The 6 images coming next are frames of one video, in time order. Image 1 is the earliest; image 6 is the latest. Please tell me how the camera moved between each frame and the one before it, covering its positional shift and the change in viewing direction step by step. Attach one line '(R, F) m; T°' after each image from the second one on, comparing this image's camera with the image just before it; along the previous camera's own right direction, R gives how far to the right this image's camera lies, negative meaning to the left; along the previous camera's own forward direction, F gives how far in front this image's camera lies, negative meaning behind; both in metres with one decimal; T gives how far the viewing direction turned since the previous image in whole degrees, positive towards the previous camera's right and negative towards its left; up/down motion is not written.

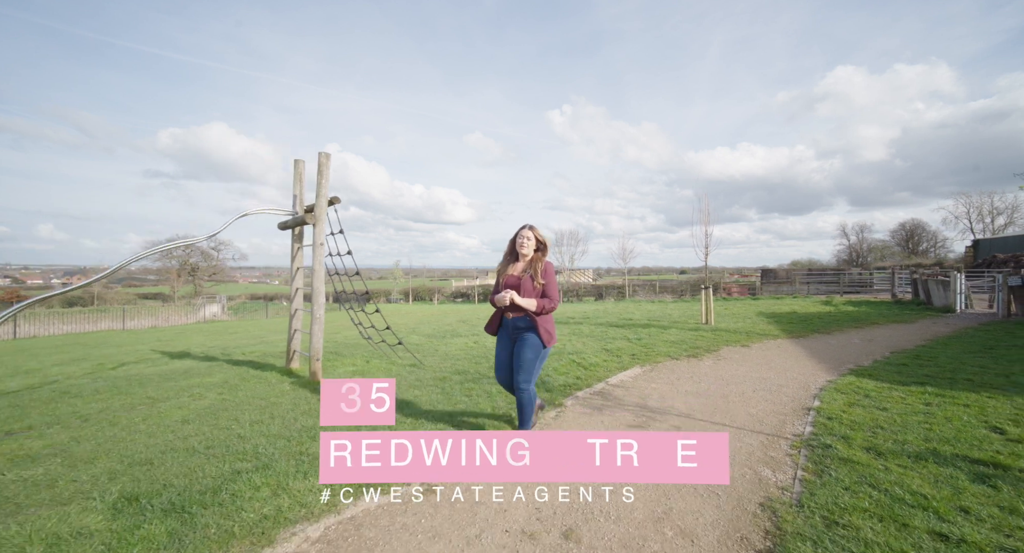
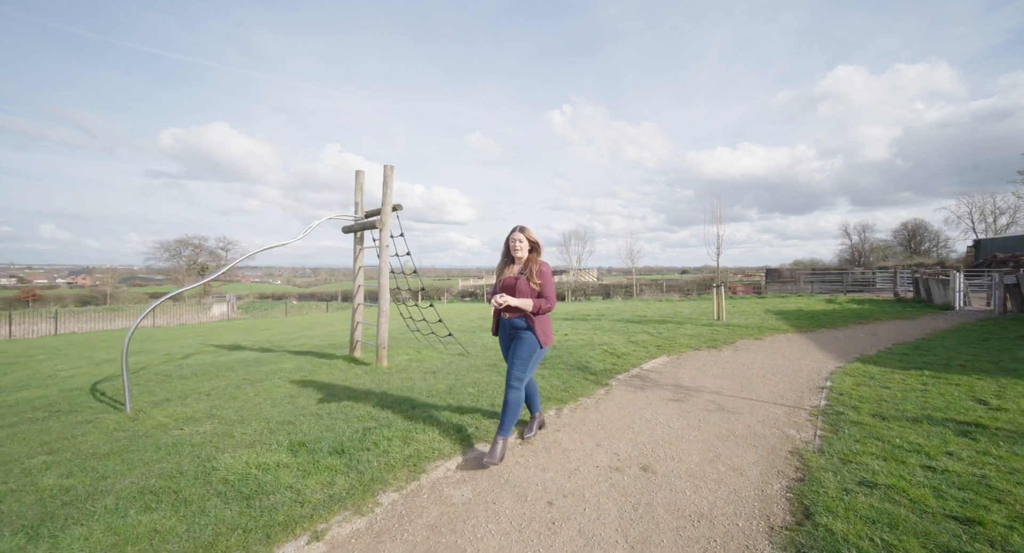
(-0.7, -0.8) m; 0°
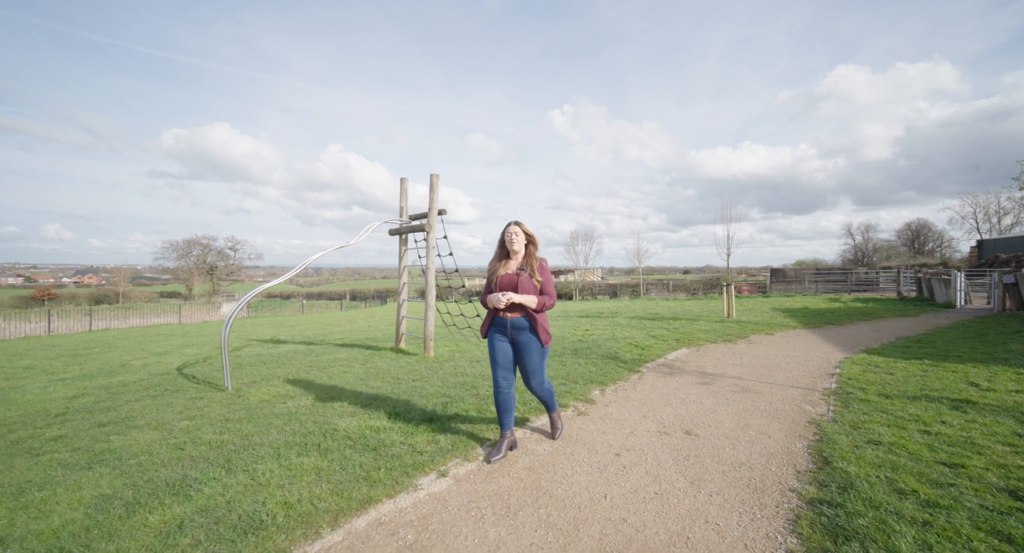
(-0.6, -0.7) m; 0°
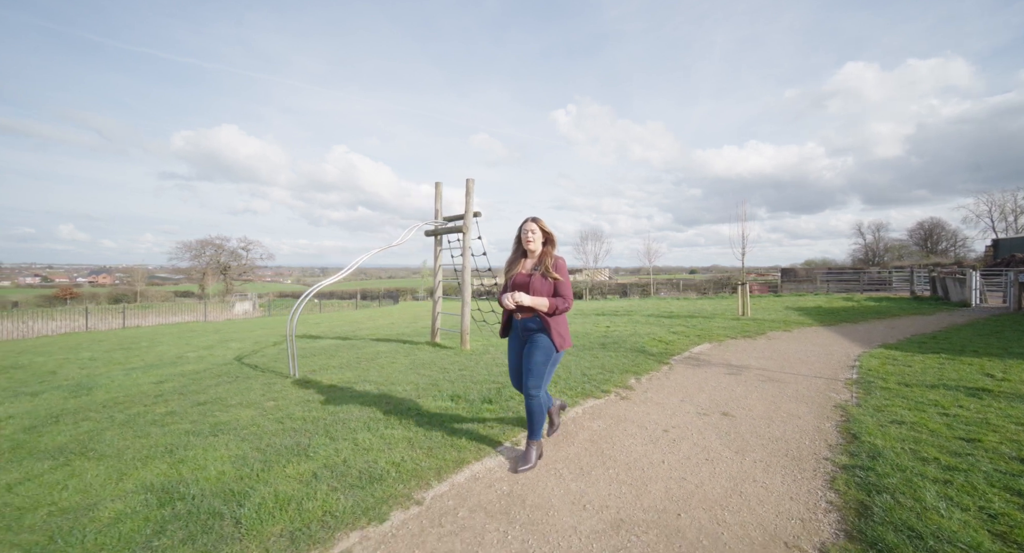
(-0.5, -0.5) m; -1°
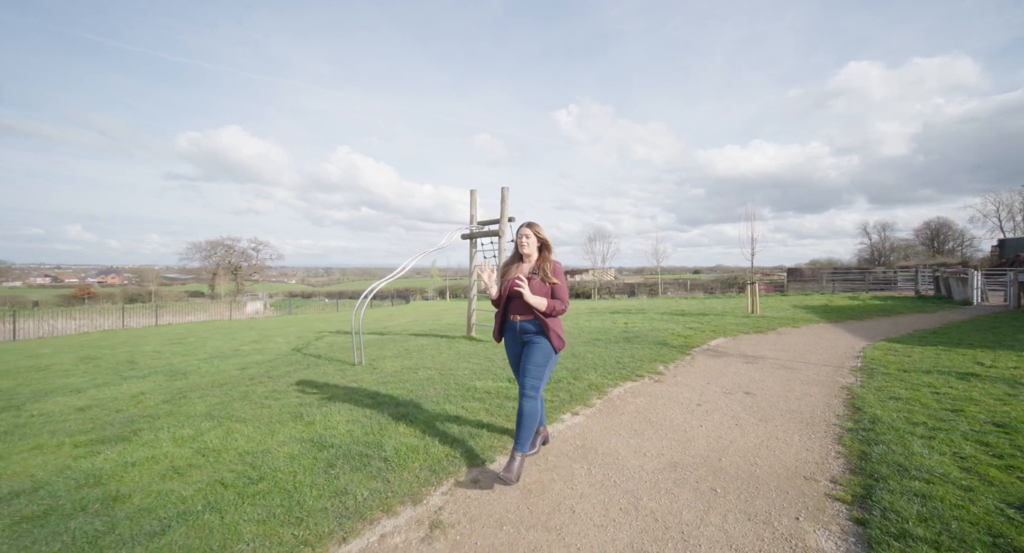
(-0.6, -0.8) m; 0°
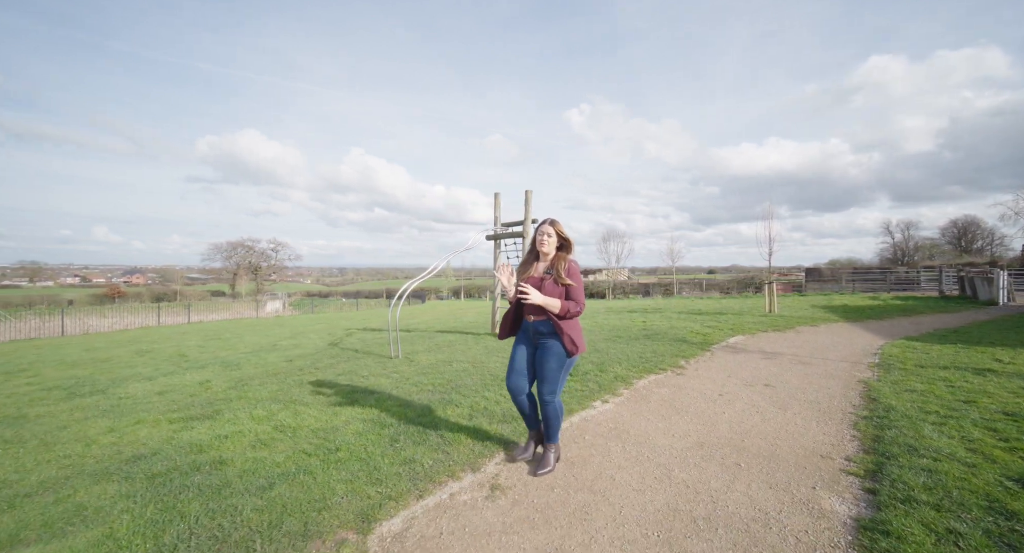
(-0.2, -0.4) m; -2°
